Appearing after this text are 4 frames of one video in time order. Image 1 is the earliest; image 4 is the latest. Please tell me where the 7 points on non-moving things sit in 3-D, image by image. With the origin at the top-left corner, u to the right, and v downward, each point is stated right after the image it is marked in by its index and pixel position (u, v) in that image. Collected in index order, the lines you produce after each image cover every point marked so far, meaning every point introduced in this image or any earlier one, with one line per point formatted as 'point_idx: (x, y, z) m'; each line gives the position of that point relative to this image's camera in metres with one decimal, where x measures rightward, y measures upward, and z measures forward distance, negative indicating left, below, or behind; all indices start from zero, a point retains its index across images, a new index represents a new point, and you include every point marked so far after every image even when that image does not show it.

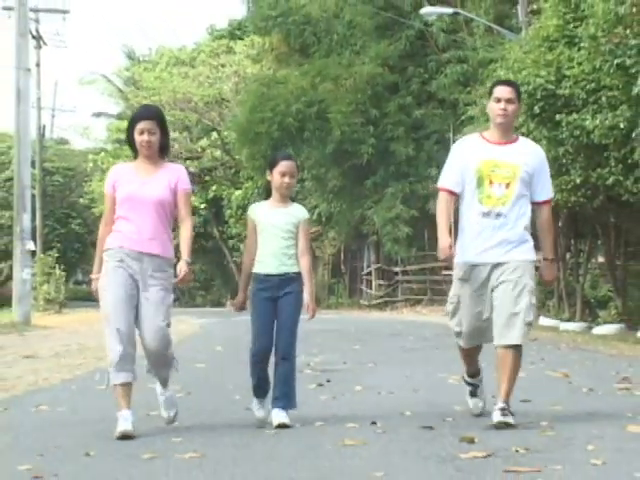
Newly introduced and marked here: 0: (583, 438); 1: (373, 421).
0: (+1.5, -1.1, +6.8) m
1: (+0.3, -1.2, +7.8) m
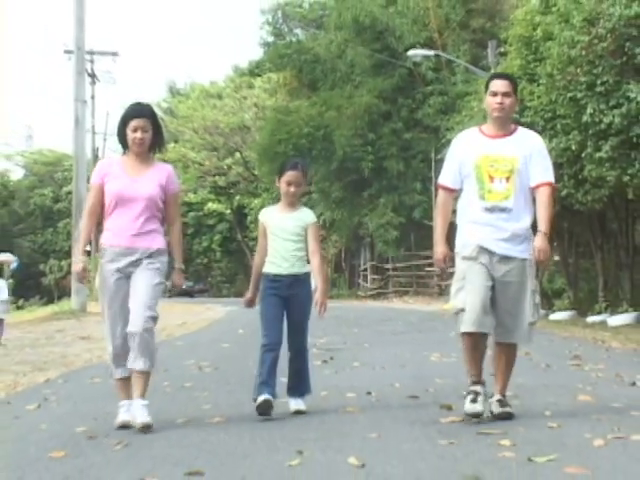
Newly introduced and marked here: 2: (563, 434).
0: (+1.5, -1.1, +8.1) m
1: (+0.4, -1.2, +9.1) m
2: (+1.5, -1.2, +7.4) m
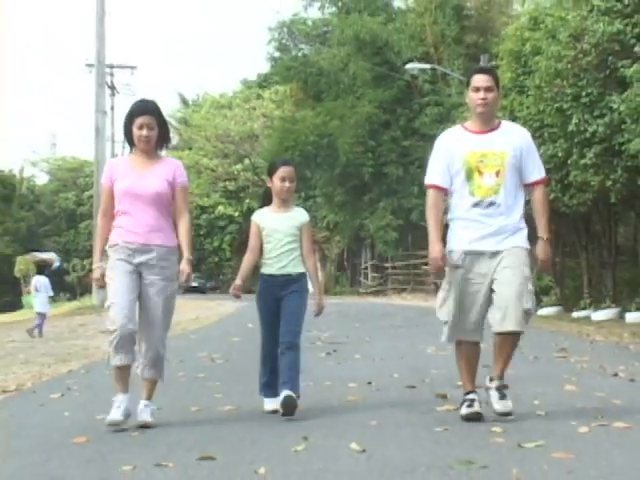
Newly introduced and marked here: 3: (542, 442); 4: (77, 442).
0: (+1.6, -1.2, +8.7) m
1: (+0.4, -1.2, +9.6) m
2: (+1.6, -1.2, +8.0) m
3: (+1.4, -1.3, +7.4) m
4: (-1.6, -1.3, +7.7) m
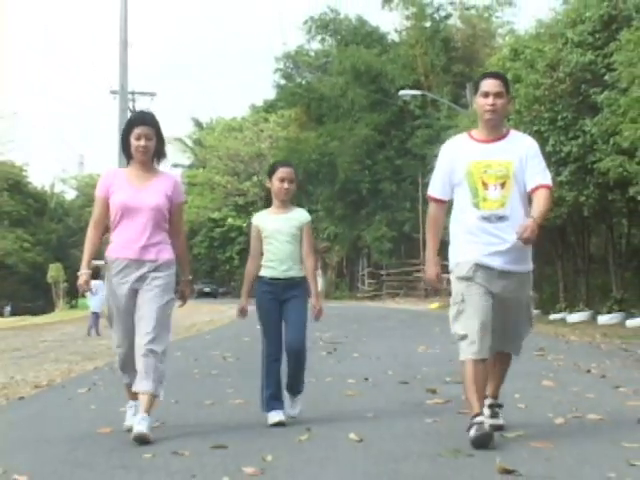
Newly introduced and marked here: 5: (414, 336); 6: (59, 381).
0: (+1.6, -1.2, +9.5) m
1: (+0.4, -1.3, +10.5) m
2: (+1.6, -1.3, +8.8) m
3: (+1.4, -1.4, +8.3) m
4: (-1.6, -1.4, +8.6) m
5: (+1.3, -1.3, +15.0) m
6: (-2.4, -1.3, +10.5) m
